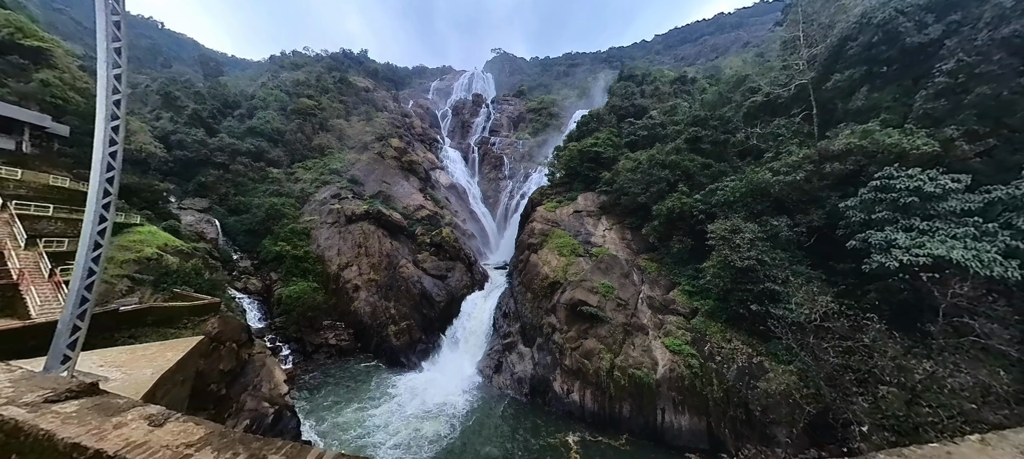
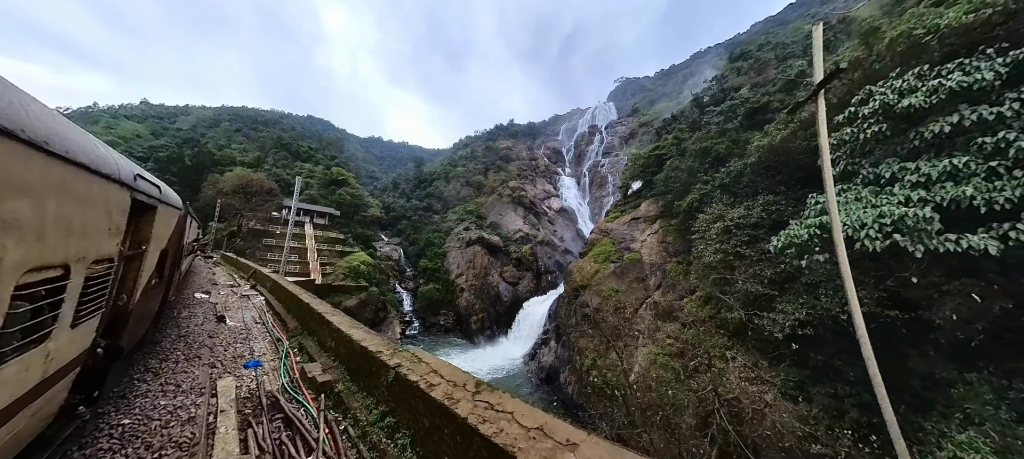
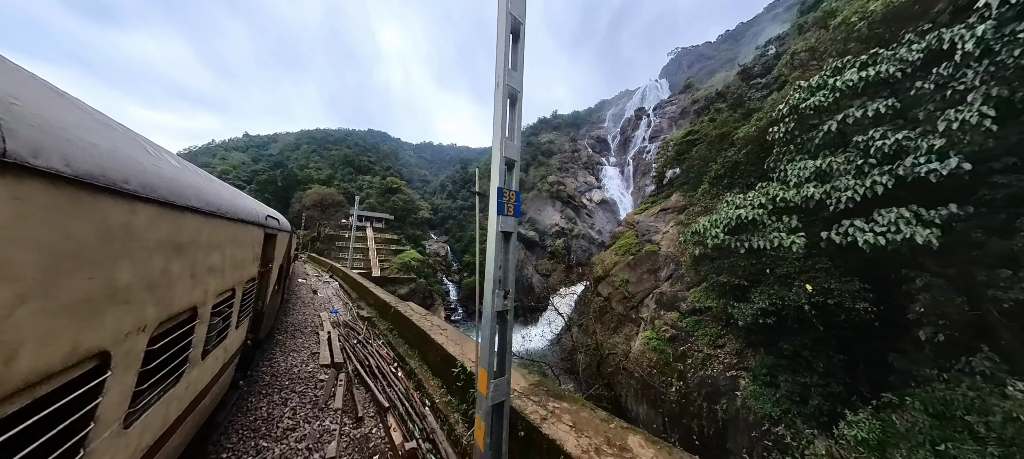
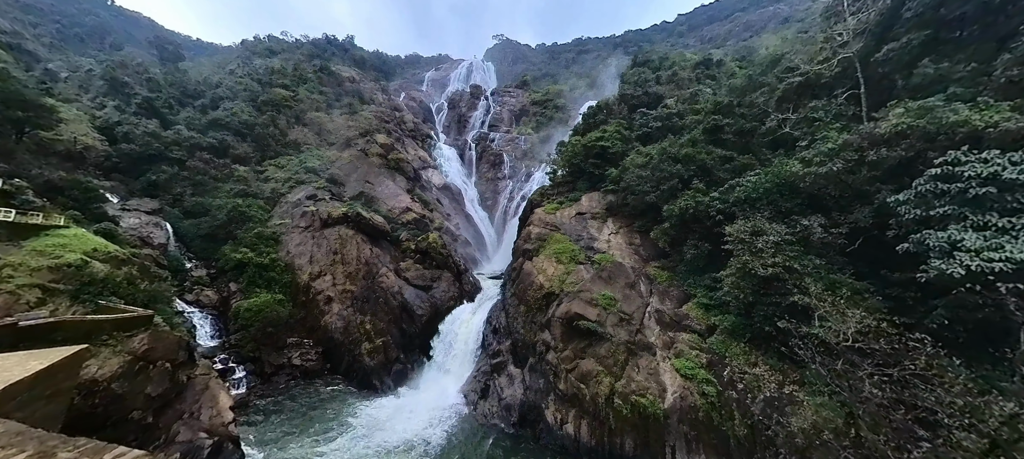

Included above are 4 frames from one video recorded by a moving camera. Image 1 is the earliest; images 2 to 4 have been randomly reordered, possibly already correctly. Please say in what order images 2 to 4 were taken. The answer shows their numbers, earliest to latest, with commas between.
4, 2, 3
